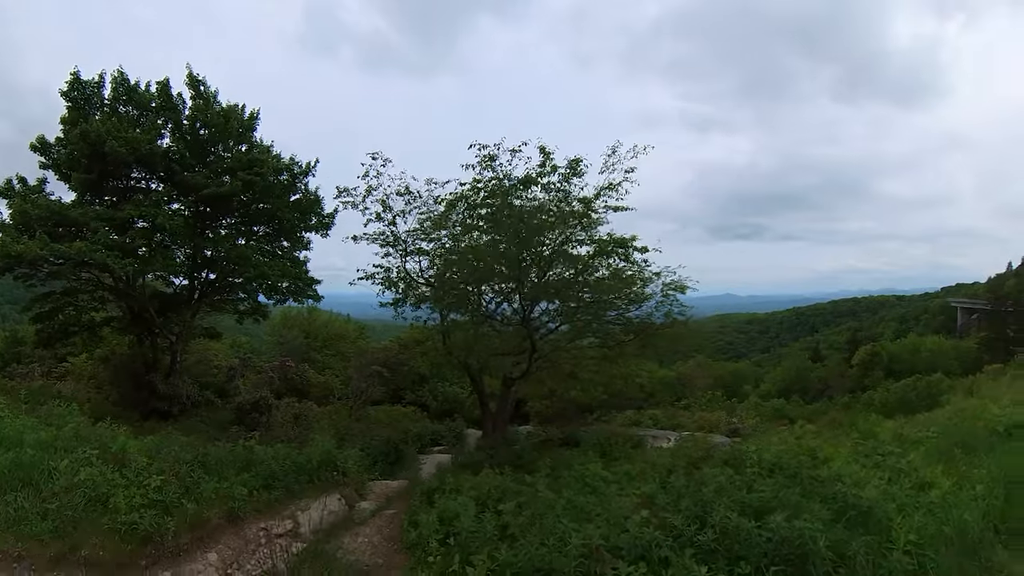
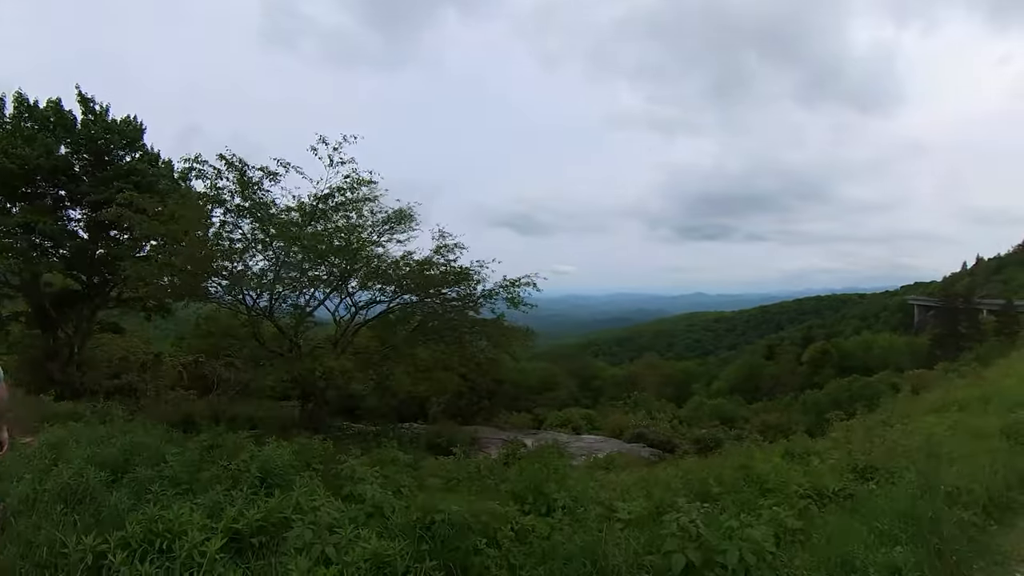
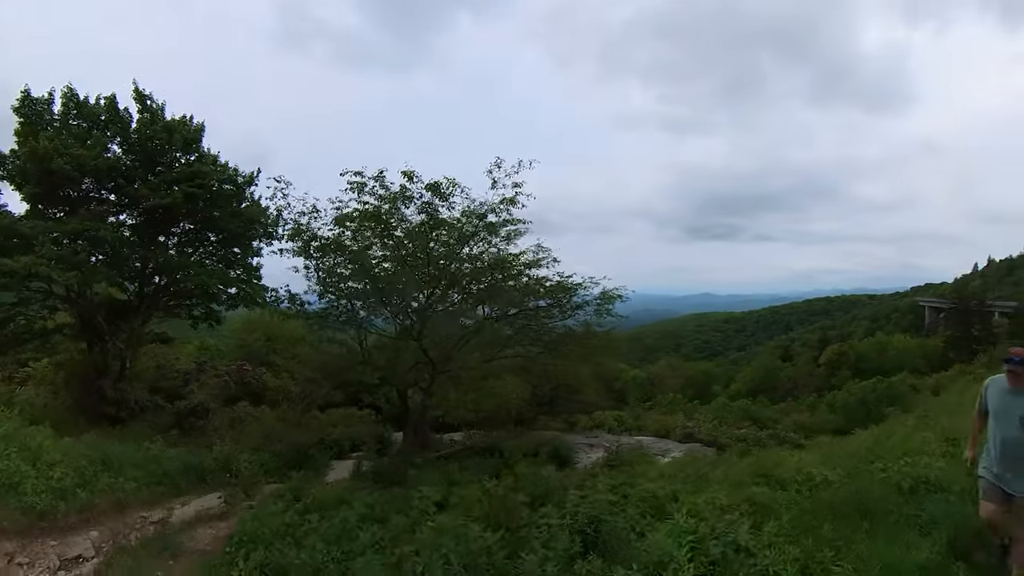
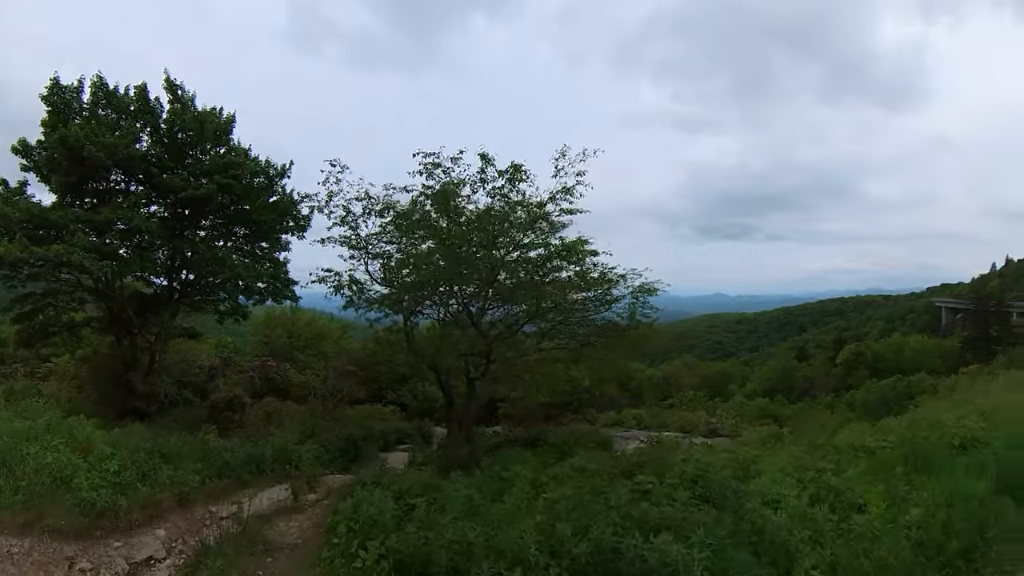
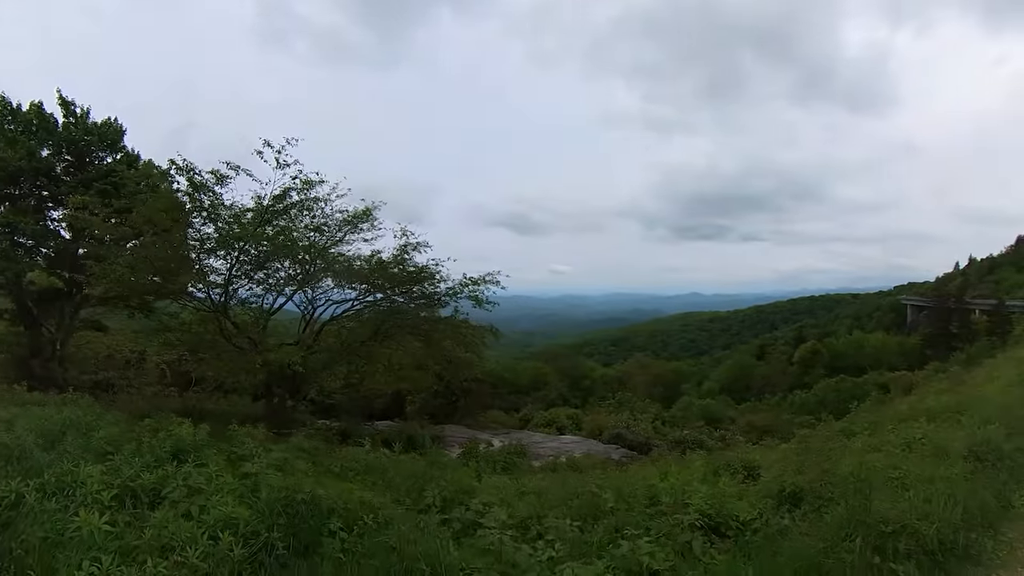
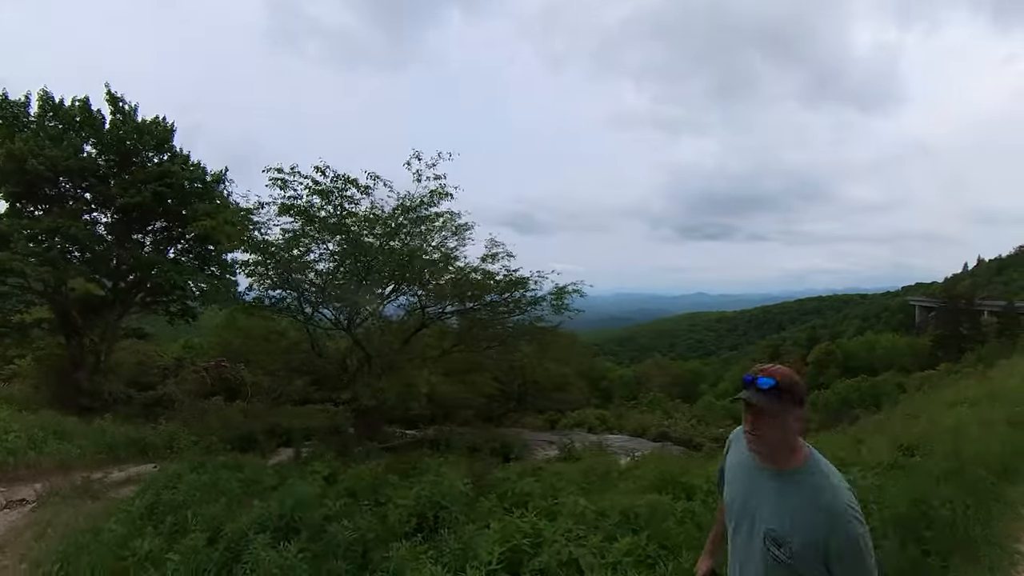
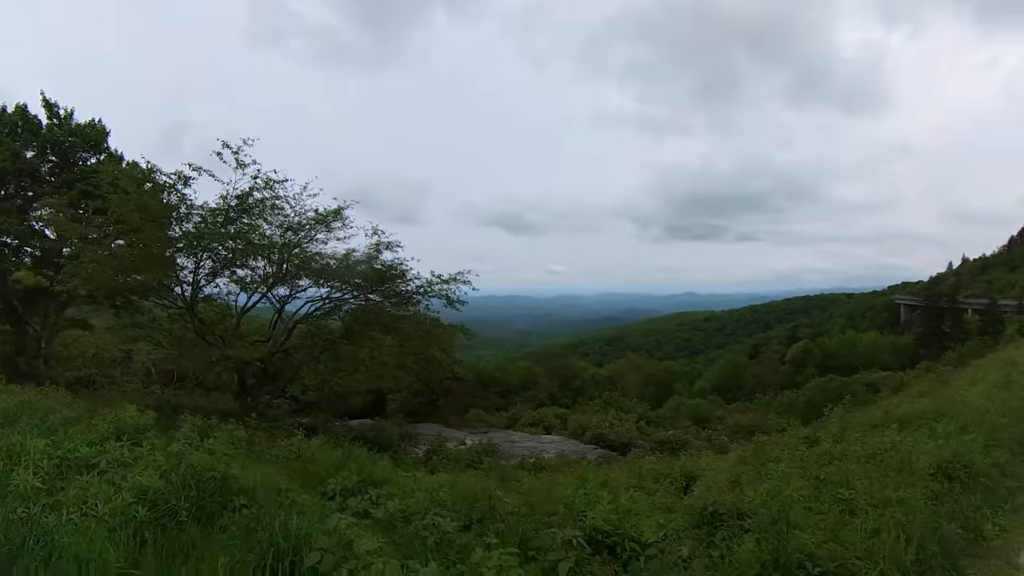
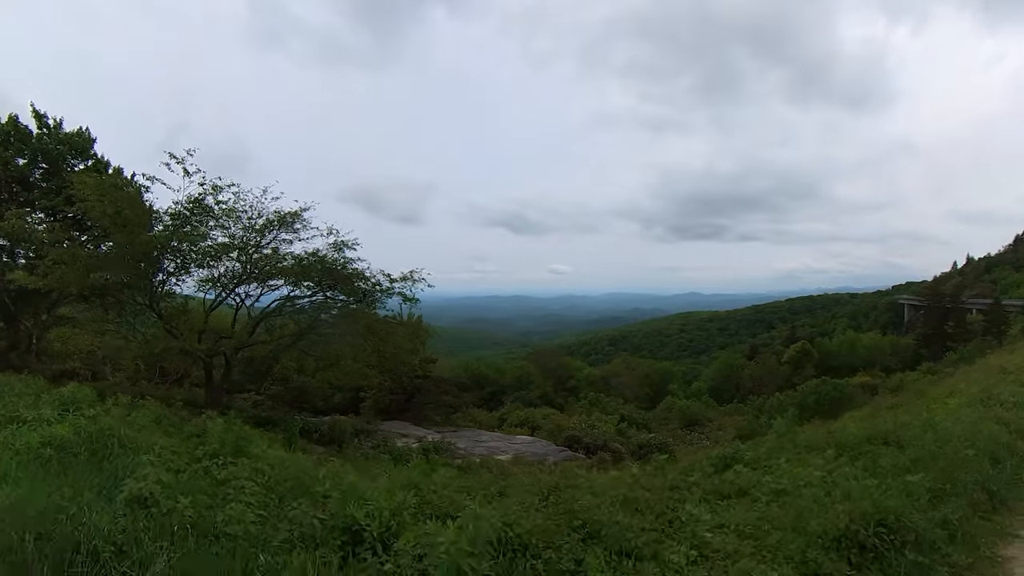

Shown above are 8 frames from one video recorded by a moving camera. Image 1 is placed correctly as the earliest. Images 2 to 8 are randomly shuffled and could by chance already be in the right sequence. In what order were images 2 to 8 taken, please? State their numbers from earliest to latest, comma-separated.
4, 3, 6, 2, 5, 7, 8
